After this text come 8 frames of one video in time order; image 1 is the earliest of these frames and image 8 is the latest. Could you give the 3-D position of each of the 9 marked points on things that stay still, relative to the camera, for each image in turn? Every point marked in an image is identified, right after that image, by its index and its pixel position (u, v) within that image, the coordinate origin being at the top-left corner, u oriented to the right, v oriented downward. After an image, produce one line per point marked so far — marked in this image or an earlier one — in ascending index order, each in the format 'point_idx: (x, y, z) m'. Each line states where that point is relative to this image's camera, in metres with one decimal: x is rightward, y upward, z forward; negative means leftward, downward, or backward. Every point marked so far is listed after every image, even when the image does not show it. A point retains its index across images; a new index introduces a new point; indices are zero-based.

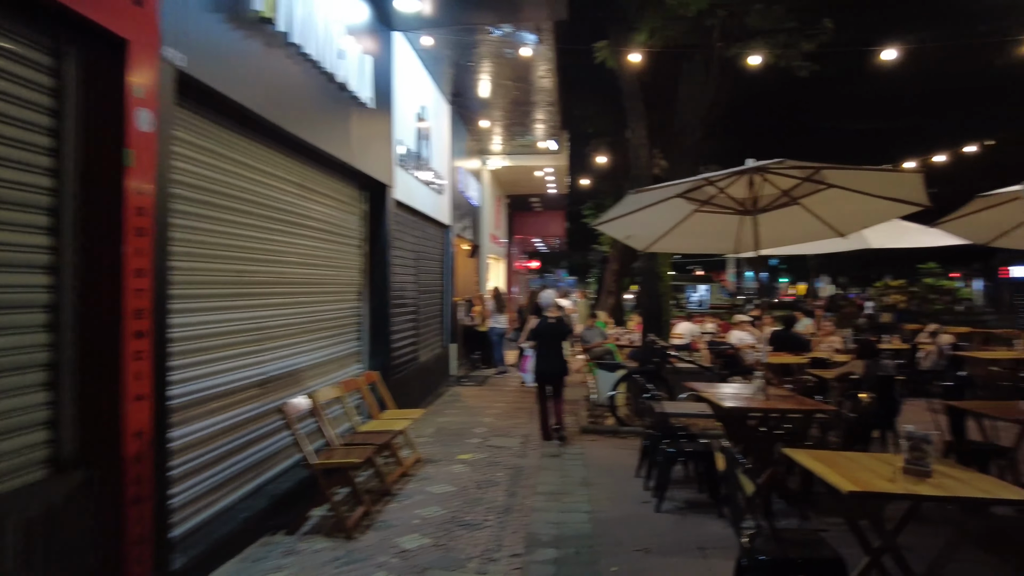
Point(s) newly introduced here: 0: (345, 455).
0: (-1.3, -1.3, +5.1) m
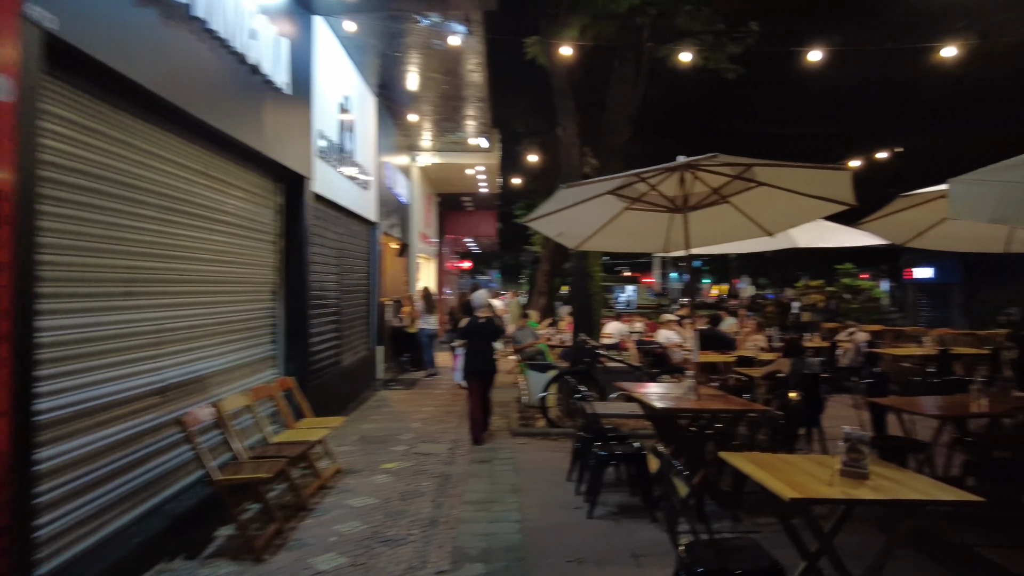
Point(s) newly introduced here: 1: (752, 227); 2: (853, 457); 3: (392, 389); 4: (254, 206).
0: (-1.8, -1.3, +4.7) m
1: (+2.3, +0.6, +6.4) m
2: (+1.6, -0.8, +3.1) m
3: (-2.2, -1.9, +12.2) m
4: (-2.7, +0.9, +6.8) m
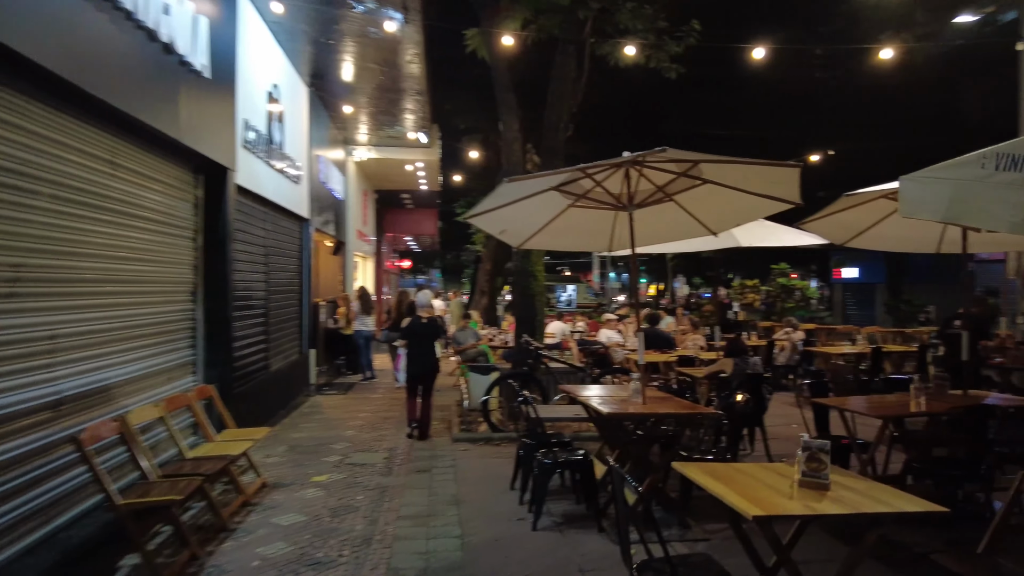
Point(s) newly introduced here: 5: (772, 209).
0: (-2.2, -1.3, +4.2) m
1: (+1.8, +0.6, +6.3) m
2: (+1.3, -0.8, +2.9) m
3: (-3.3, -1.9, +11.7) m
4: (-3.2, +0.9, +6.3) m
5: (+2.3, +0.7, +5.7) m
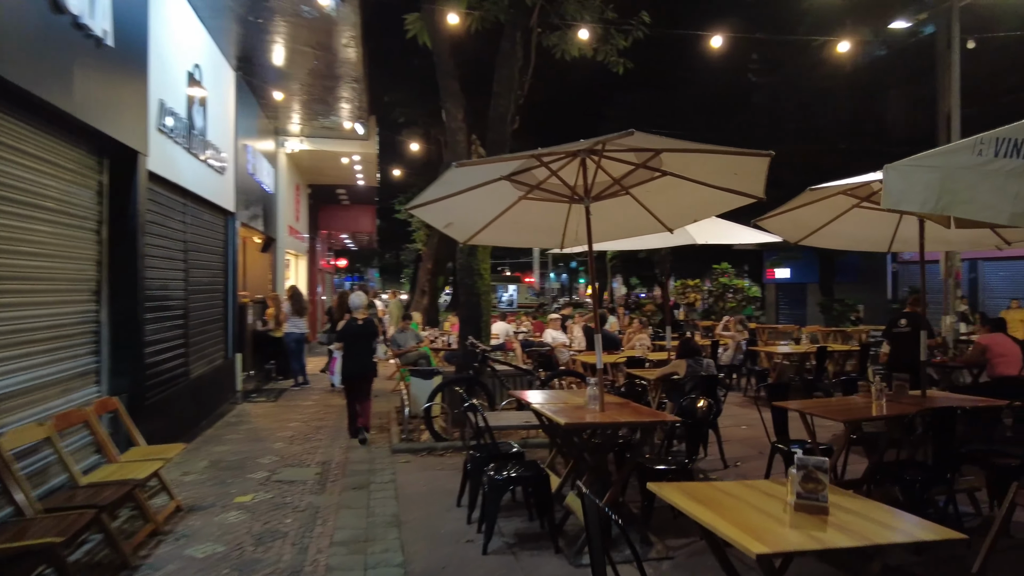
0: (-2.5, -1.3, +3.6) m
1: (+1.3, +0.6, +6.0) m
2: (+1.2, -0.8, +2.6) m
3: (-4.2, -1.9, +10.9) m
4: (-3.7, +0.9, +5.5) m
5: (+1.8, +0.7, +5.4) m
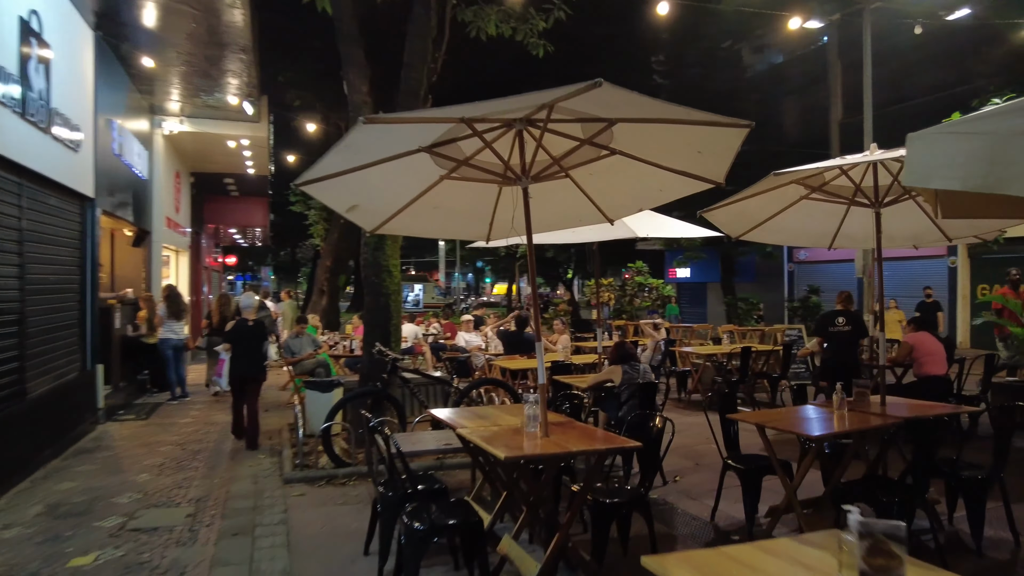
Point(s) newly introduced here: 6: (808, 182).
0: (-2.7, -1.3, +2.3) m
1: (+0.7, +0.6, +5.2) m
2: (+1.0, -0.8, +1.9) m
3: (-5.5, -1.9, +9.3) m
4: (-4.2, +0.9, +4.0) m
5: (+1.3, +0.7, +4.8) m
6: (+2.5, +0.9, +5.6) m
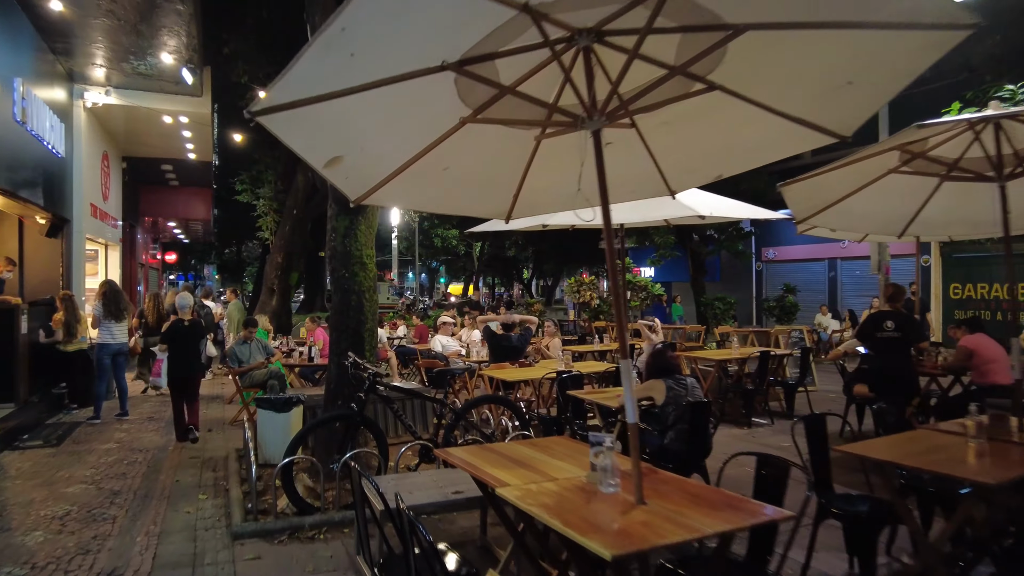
0: (-2.3, -1.2, +0.7) m
1: (+0.9, +0.7, +3.9) m
2: (+1.5, -0.7, +0.6) m
3: (-5.6, -1.8, +7.5) m
4: (-3.9, +0.9, +2.4) m
5: (+1.5, +0.8, +3.5) m
6: (+2.7, +0.9, +4.5) m
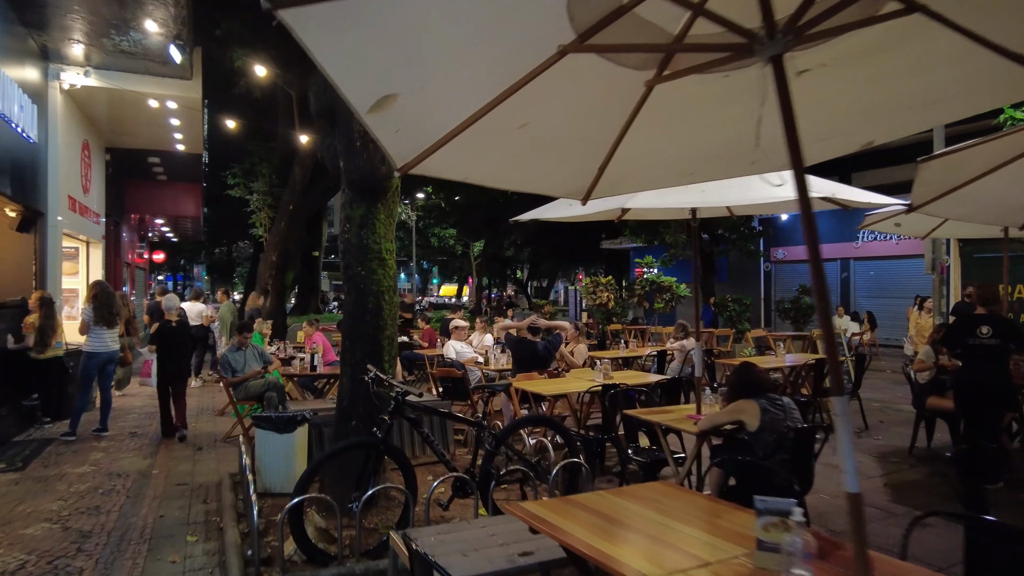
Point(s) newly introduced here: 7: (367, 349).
0: (-1.9, -1.2, -0.2) m
1: (+1.3, +0.7, +3.0) m
2: (+1.9, -0.7, -0.3) m
3: (-5.2, -1.8, +6.5) m
4: (-3.5, +0.9, +1.4) m
5: (+1.9, +0.8, +2.6) m
6: (+3.1, +0.9, +3.6) m
7: (-1.2, -0.5, +5.4) m
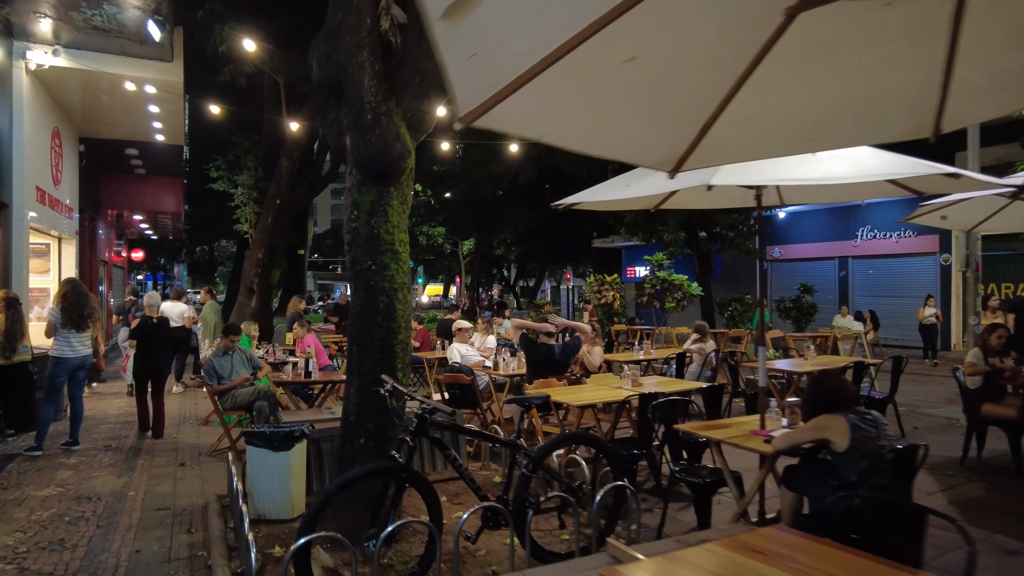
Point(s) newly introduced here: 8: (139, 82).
0: (-1.5, -1.2, -1.0) m
1: (+1.5, +0.7, +2.4) m
2: (+2.3, -0.7, -1.0) m
3: (-5.0, -1.8, +5.7) m
4: (-3.1, +0.9, +0.6) m
5: (+2.2, +0.8, +2.0) m
6: (+3.3, +1.0, +3.0) m
7: (-0.9, -0.4, +4.7) m
8: (-6.0, +3.2, +10.6) m
